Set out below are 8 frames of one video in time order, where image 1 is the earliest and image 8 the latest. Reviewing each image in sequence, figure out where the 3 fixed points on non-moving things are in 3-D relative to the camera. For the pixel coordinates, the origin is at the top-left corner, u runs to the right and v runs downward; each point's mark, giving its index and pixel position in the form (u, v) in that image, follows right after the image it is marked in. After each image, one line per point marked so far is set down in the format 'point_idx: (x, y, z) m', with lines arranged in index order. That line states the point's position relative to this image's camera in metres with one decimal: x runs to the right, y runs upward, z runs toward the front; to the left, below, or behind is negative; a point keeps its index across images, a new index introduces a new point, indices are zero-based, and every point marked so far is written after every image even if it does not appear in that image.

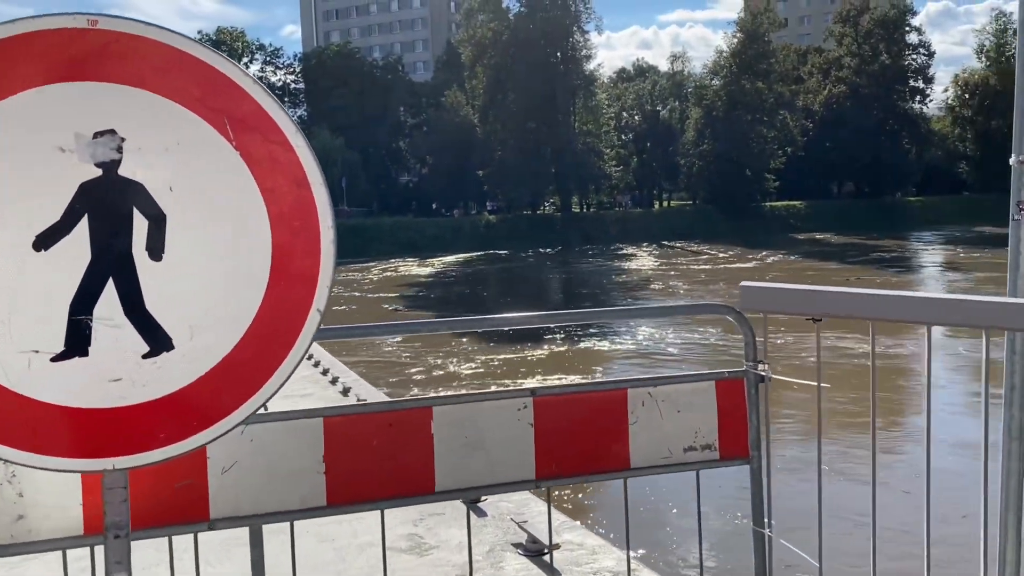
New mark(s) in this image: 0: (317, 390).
0: (-2.4, -1.3, +10.7) m
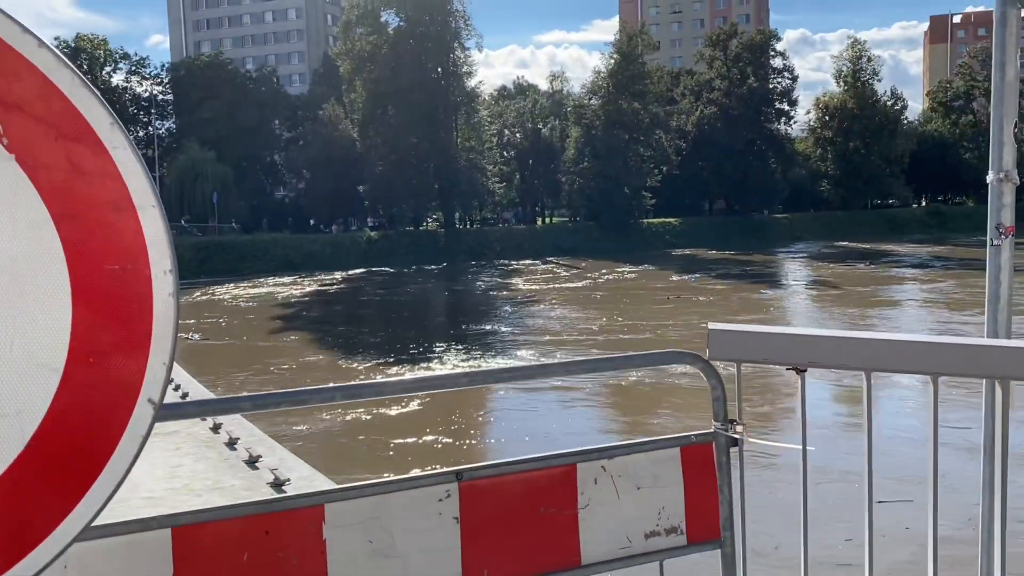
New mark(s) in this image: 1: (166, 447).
0: (-3.7, -1.6, +9.8) m
1: (-3.6, -1.6, +8.9) m
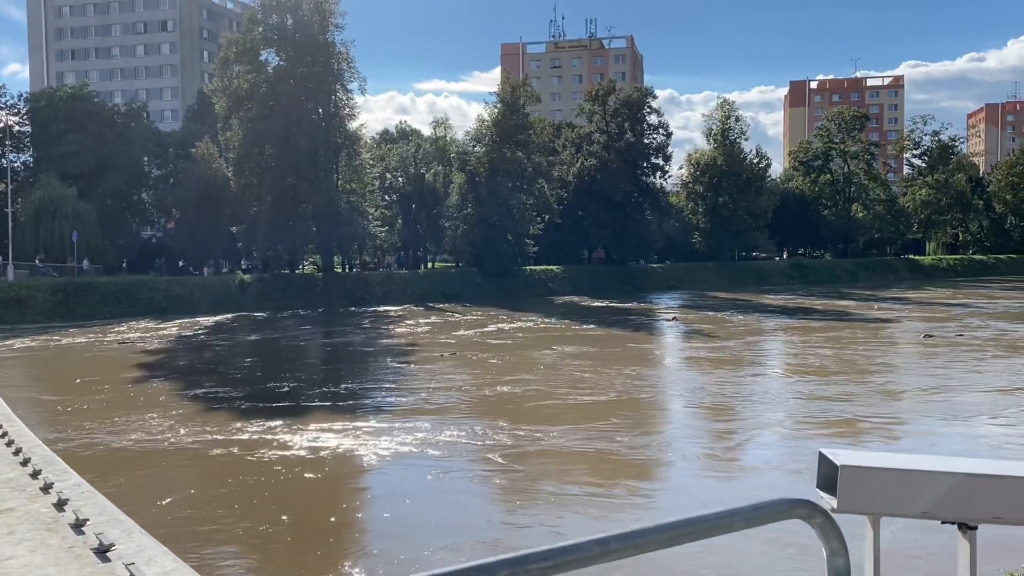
0: (-4.7, -2.1, +8.3) m
1: (-4.4, -2.1, +7.4) m
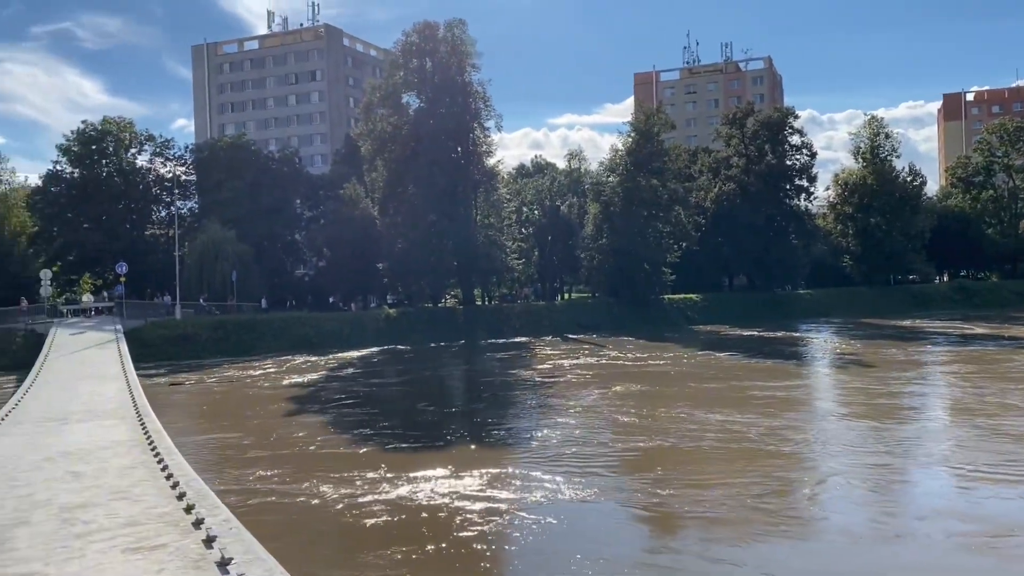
0: (-3.3, -2.5, +8.5) m
1: (-3.2, -2.5, +7.6) m
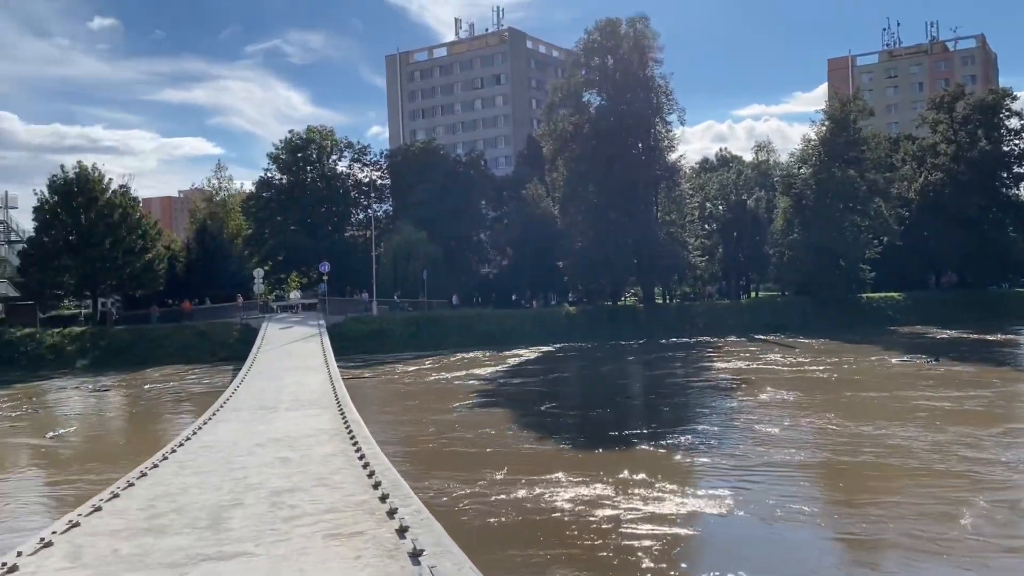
0: (-1.5, -2.5, +8.9) m
1: (-1.5, -2.5, +8.0) m
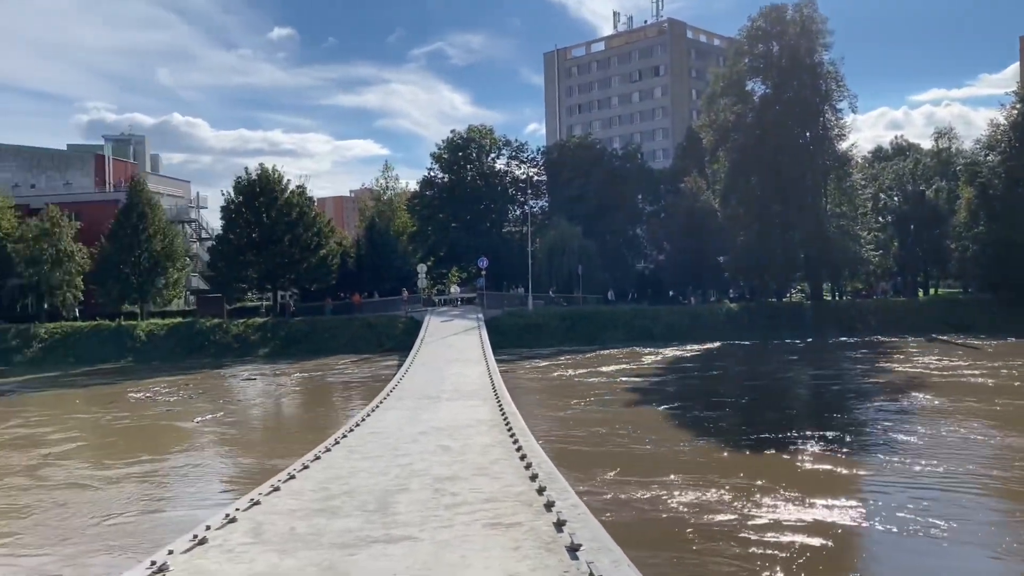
0: (+0.2, -2.4, +9.0) m
1: (-0.1, -2.4, +8.2) m
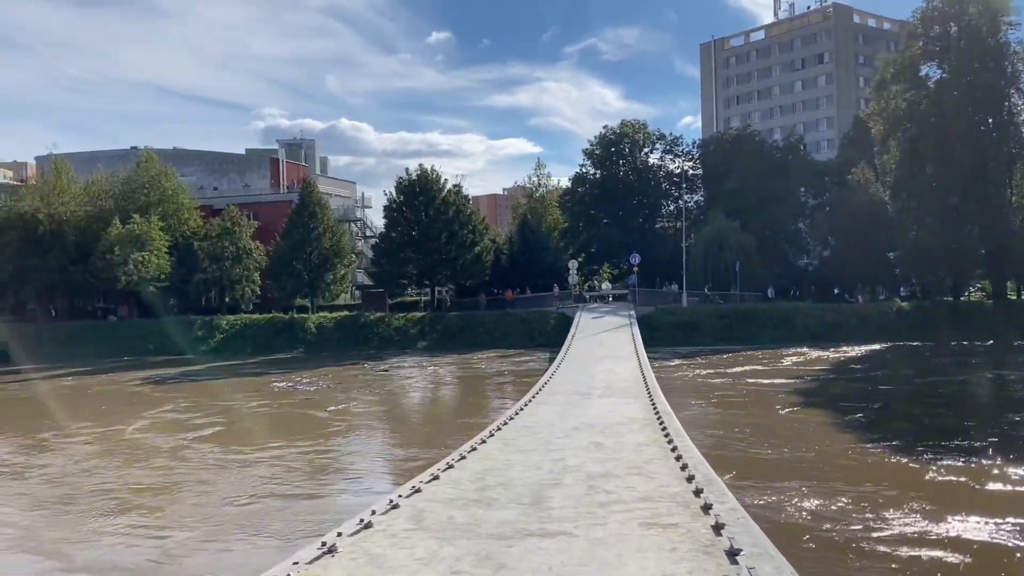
0: (+1.8, -2.4, +8.9) m
1: (+1.4, -2.4, +8.1) m
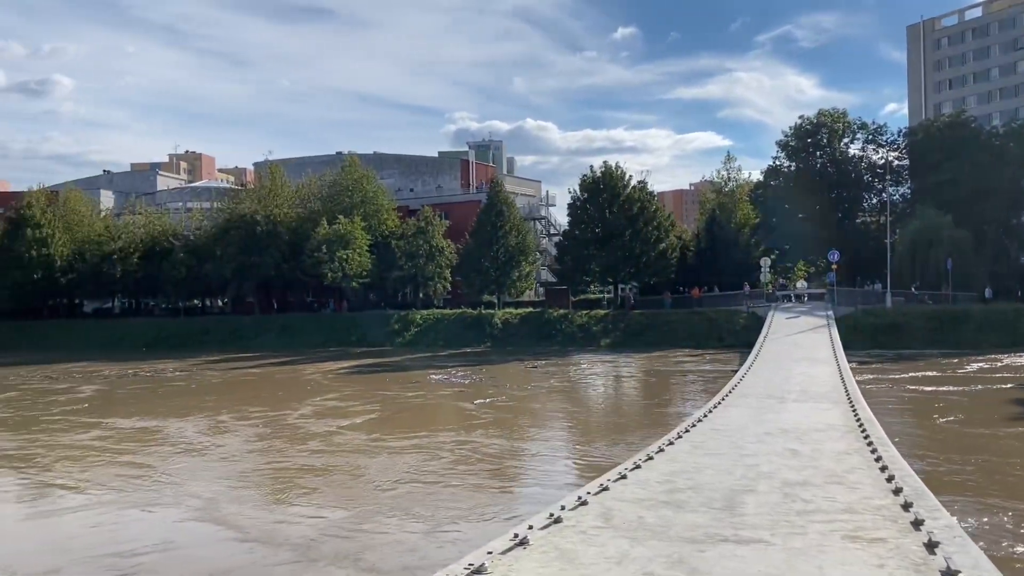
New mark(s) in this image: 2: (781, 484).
0: (+3.7, -2.4, +8.3) m
1: (+3.1, -2.4, +7.6) m
2: (+3.3, -2.4, +10.8) m
